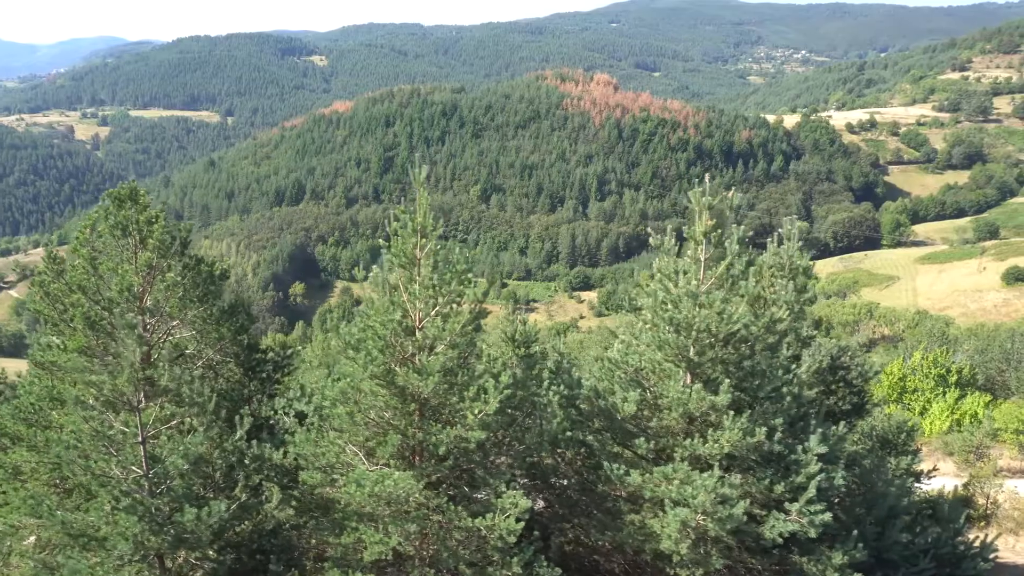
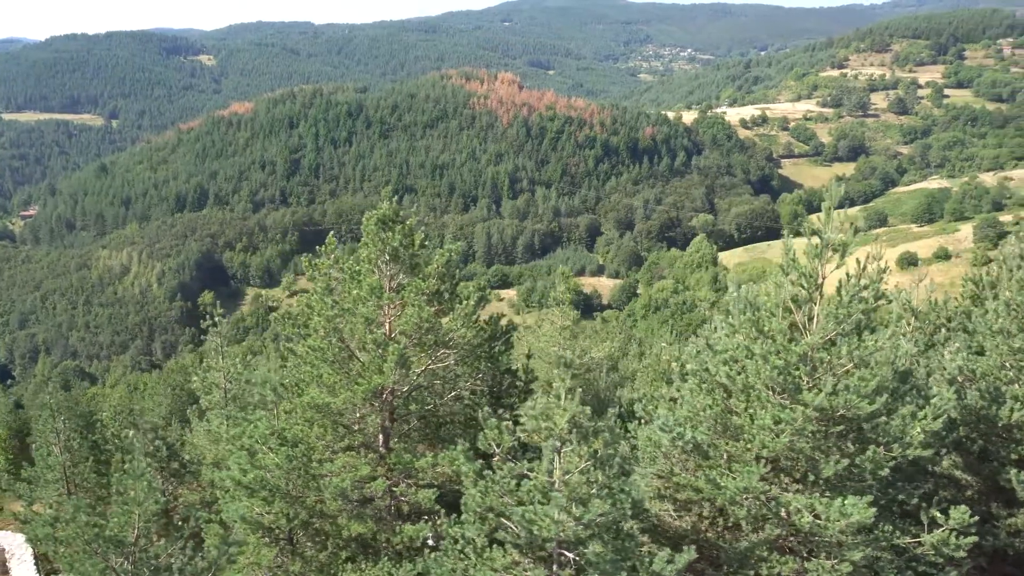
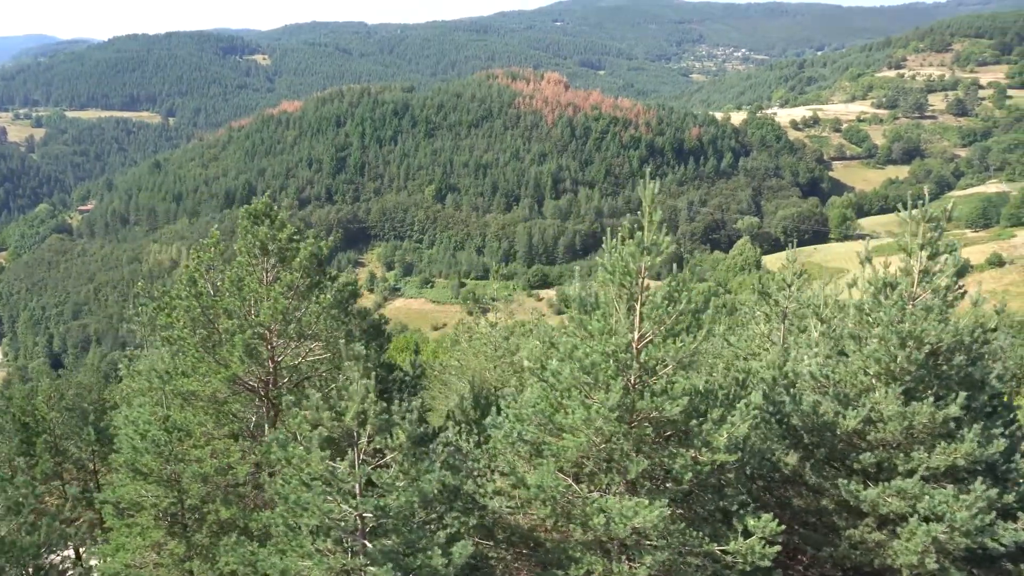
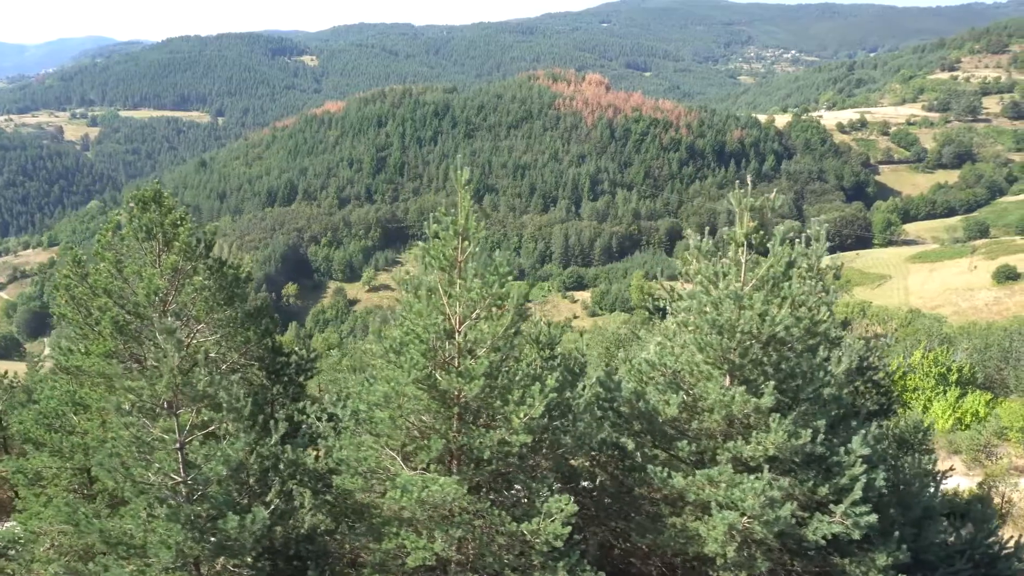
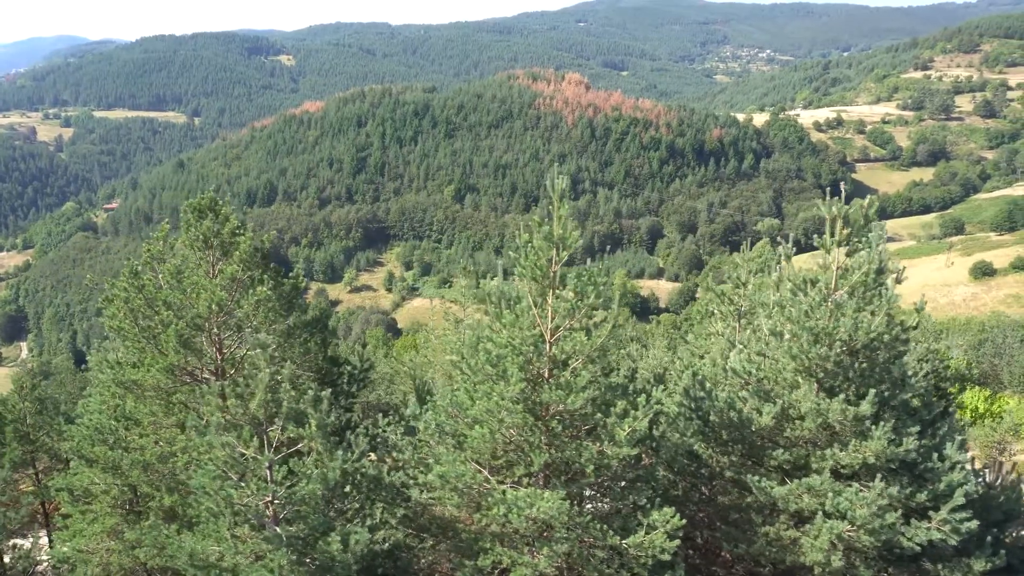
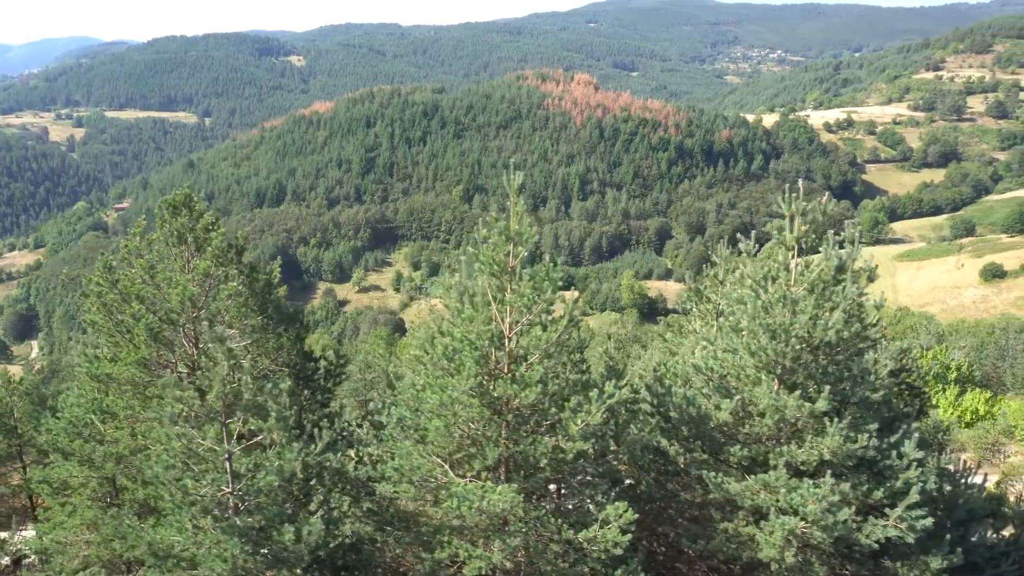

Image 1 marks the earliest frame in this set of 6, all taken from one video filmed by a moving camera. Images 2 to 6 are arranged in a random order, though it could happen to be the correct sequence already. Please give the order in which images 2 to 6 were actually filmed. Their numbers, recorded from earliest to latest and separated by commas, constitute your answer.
4, 6, 5, 3, 2
